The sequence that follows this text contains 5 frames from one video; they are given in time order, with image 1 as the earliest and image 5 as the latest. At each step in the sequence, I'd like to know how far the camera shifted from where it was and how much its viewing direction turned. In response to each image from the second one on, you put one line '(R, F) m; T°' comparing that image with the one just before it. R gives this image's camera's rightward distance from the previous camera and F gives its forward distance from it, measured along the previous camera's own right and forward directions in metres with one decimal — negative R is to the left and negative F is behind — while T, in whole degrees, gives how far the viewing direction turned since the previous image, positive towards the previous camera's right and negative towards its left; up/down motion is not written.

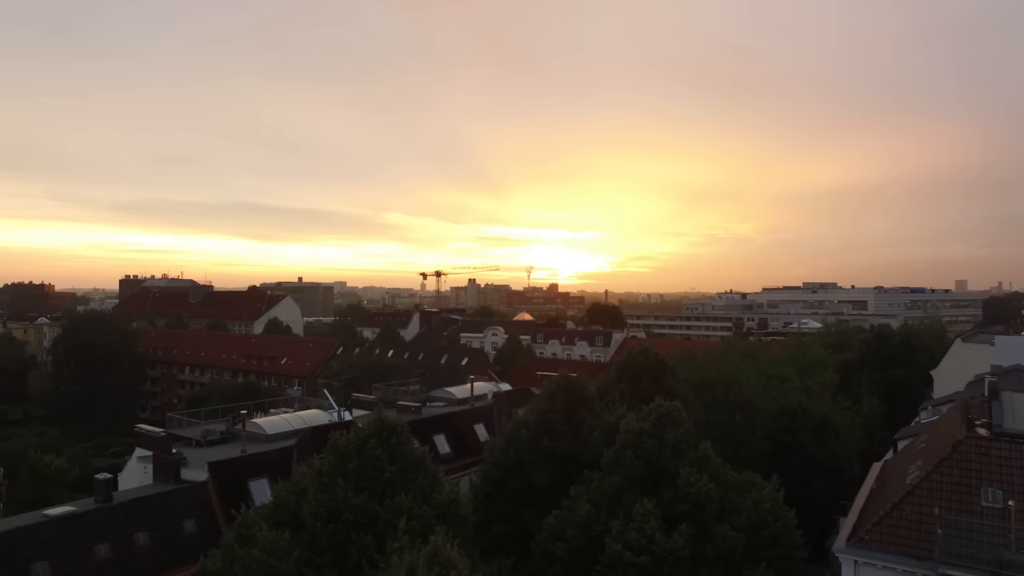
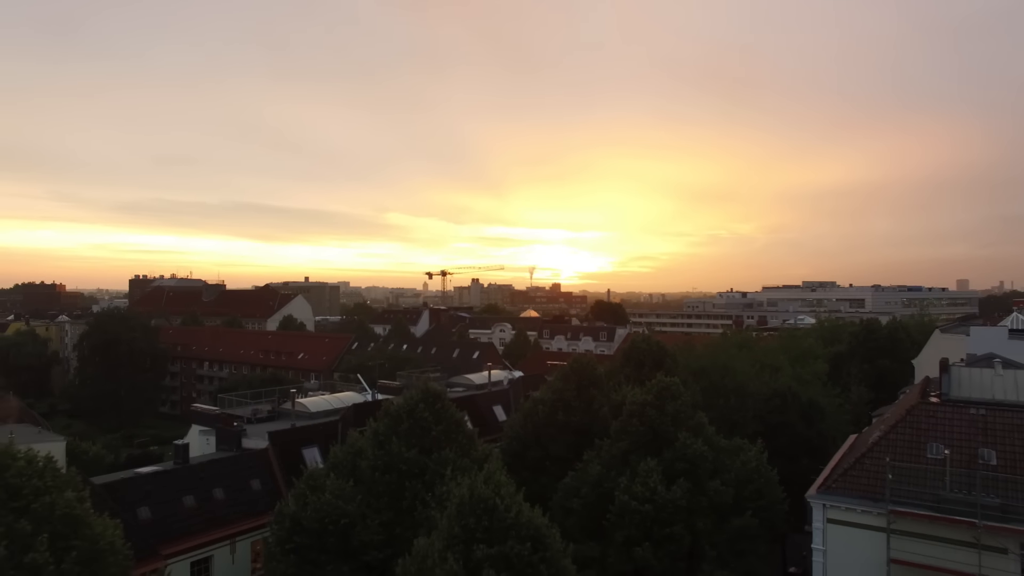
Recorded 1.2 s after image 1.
(-0.6, -2.9) m; 0°
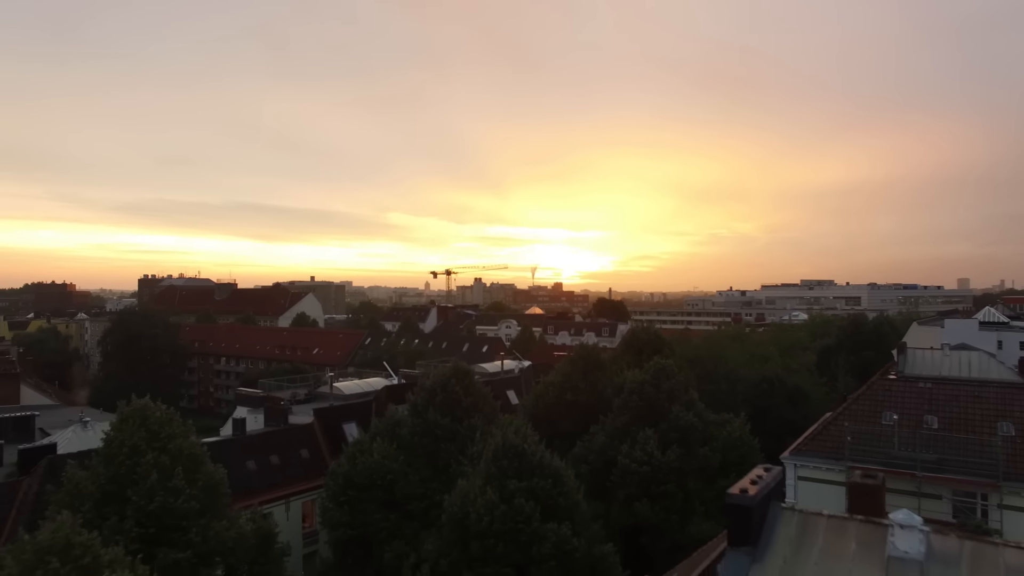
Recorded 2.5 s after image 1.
(-0.5, -3.1) m; 0°
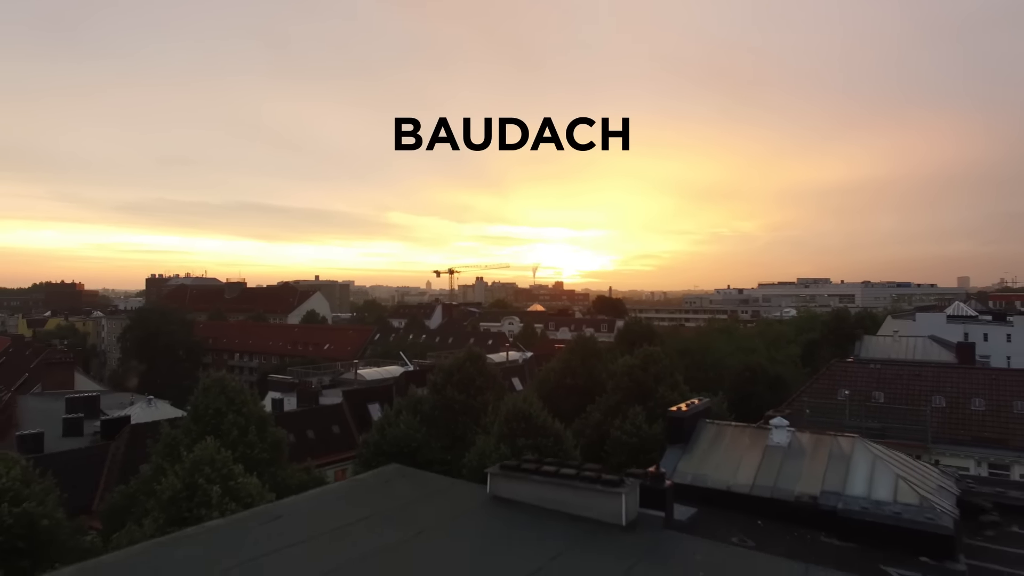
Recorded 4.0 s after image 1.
(-0.2, -3.2) m; 0°
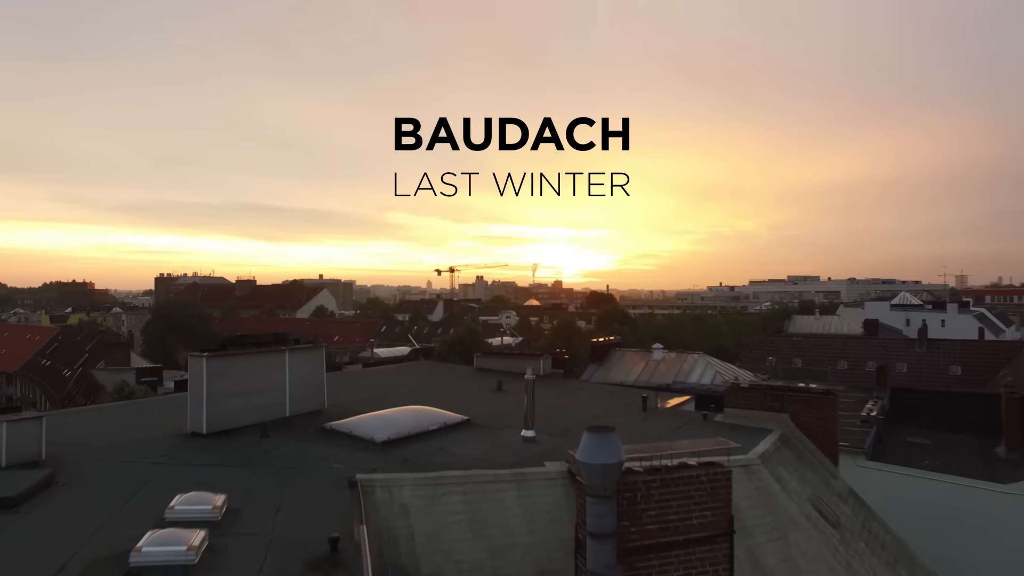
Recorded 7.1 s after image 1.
(+0.4, -5.4) m; 0°
